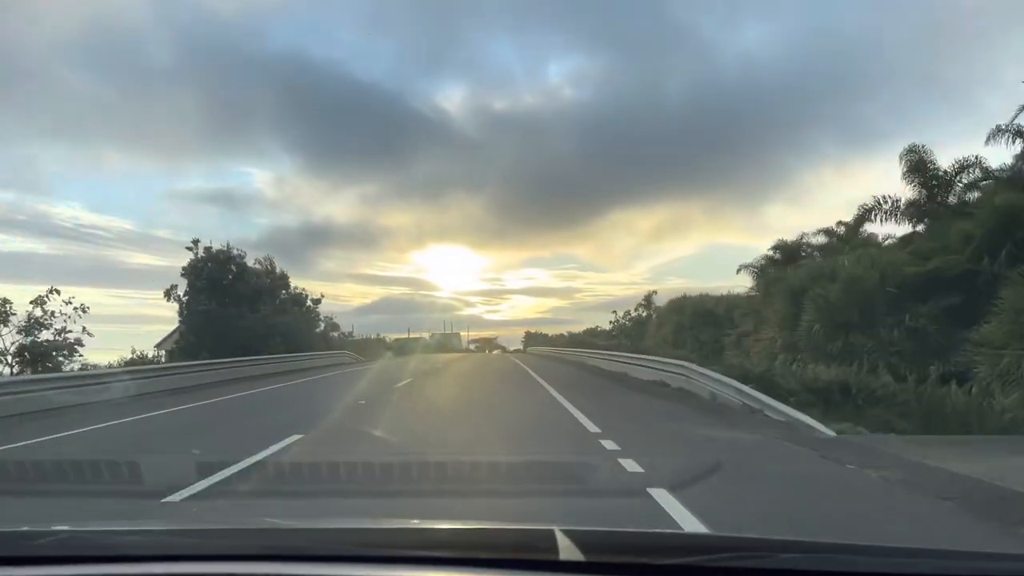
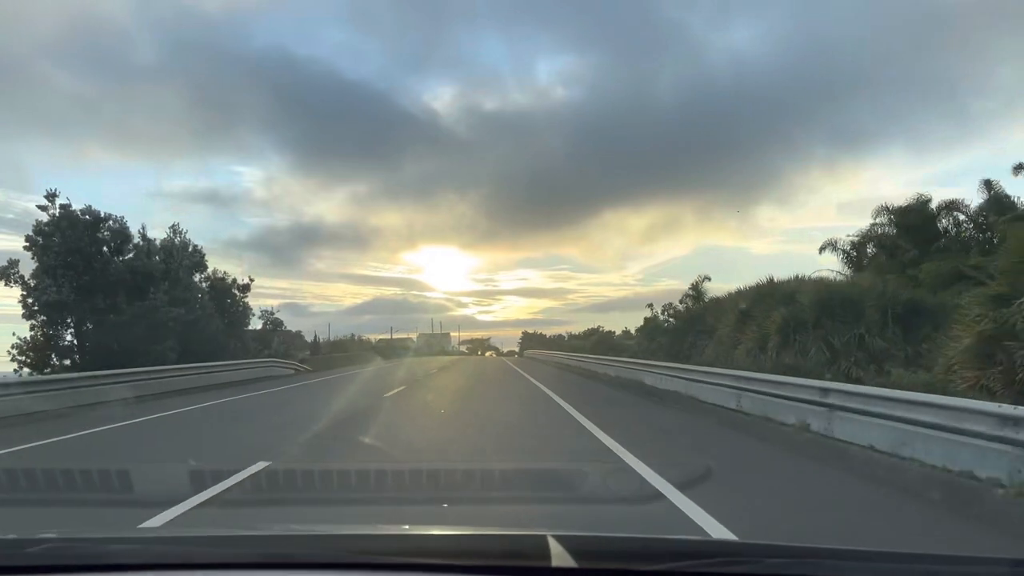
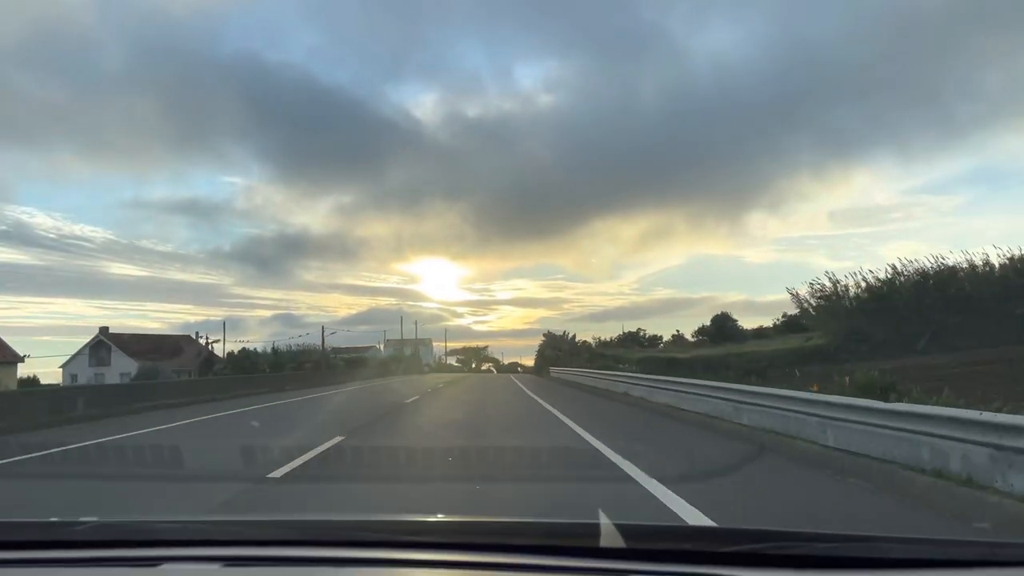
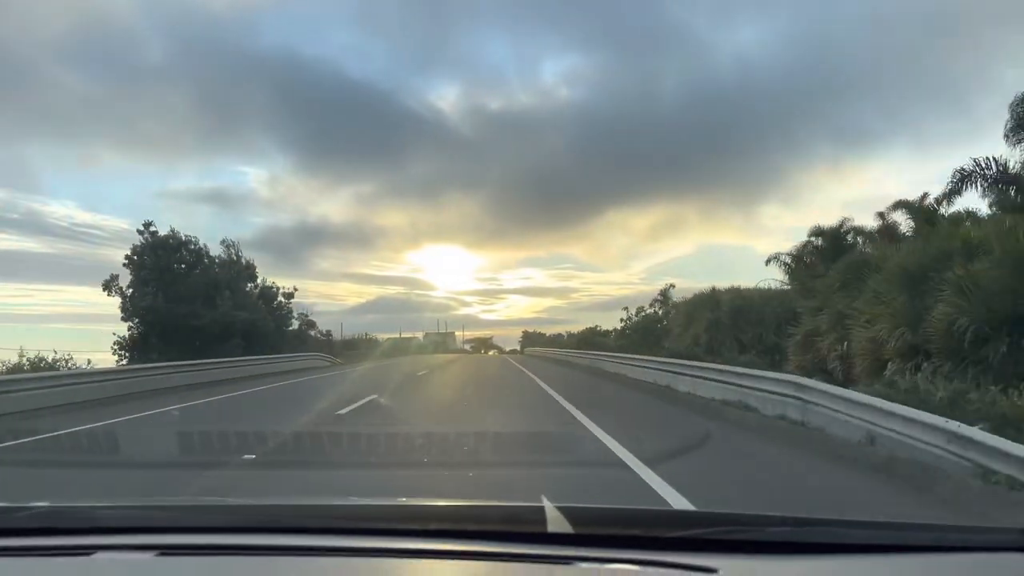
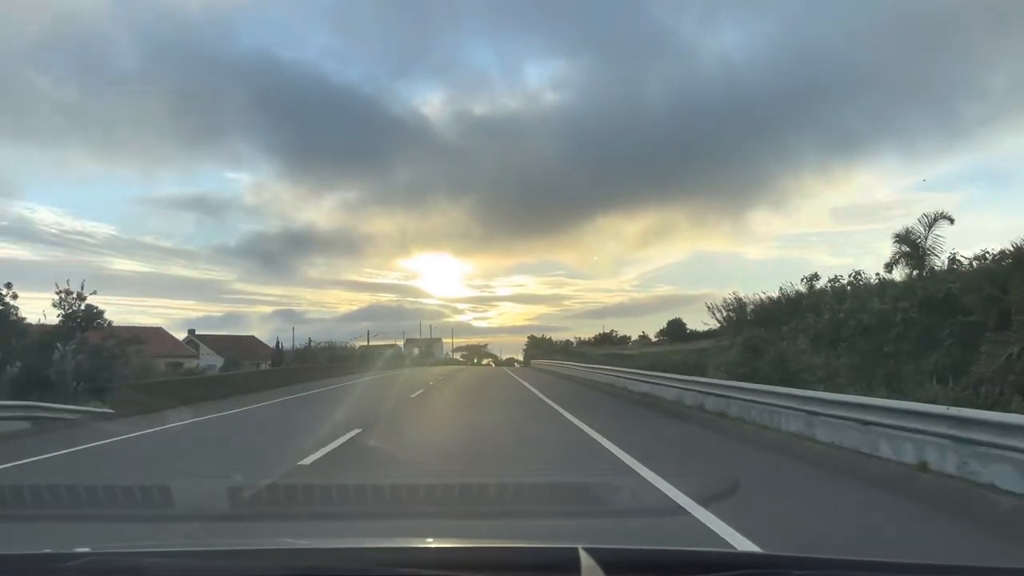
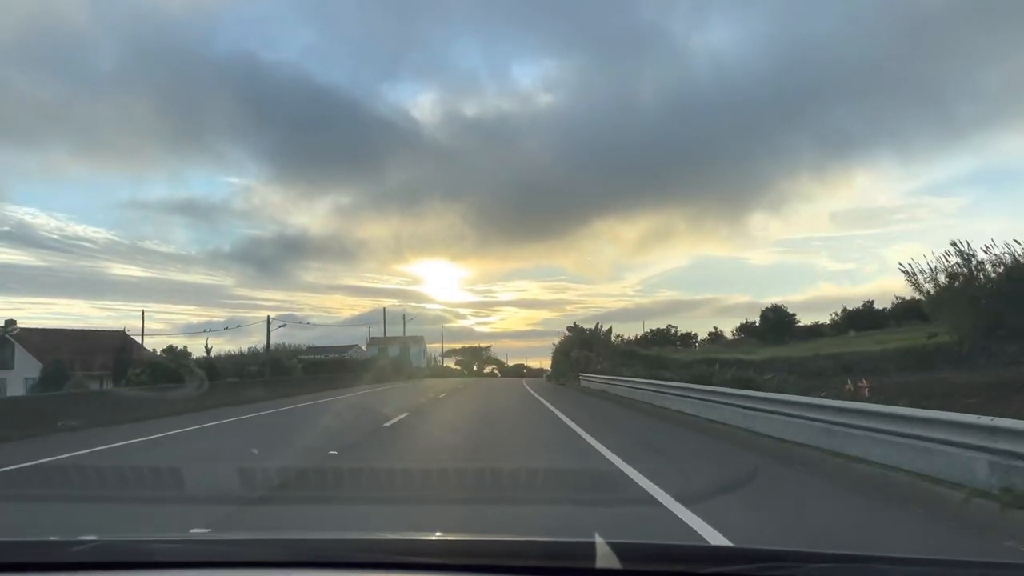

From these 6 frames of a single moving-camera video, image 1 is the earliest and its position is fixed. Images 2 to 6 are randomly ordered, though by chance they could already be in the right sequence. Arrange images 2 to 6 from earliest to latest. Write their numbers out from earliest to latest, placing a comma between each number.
4, 2, 5, 3, 6
